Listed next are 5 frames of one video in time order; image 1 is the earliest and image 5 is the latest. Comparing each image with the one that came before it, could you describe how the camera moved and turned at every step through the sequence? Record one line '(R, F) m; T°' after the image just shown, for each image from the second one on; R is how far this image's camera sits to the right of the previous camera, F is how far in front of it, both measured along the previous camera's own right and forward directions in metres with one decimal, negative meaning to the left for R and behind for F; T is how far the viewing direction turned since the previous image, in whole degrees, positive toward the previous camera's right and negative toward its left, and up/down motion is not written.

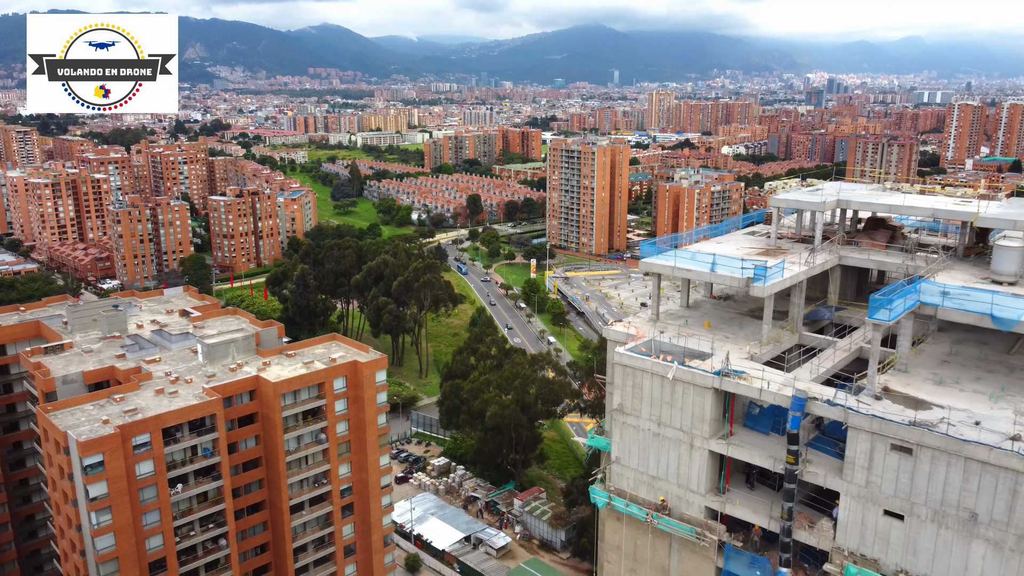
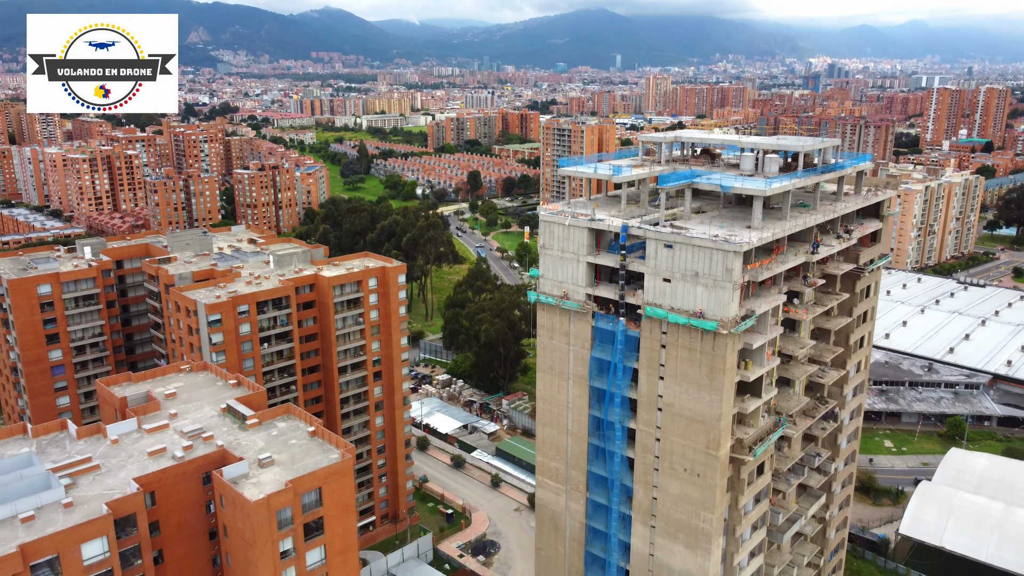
(+1.2, -15.0) m; 0°
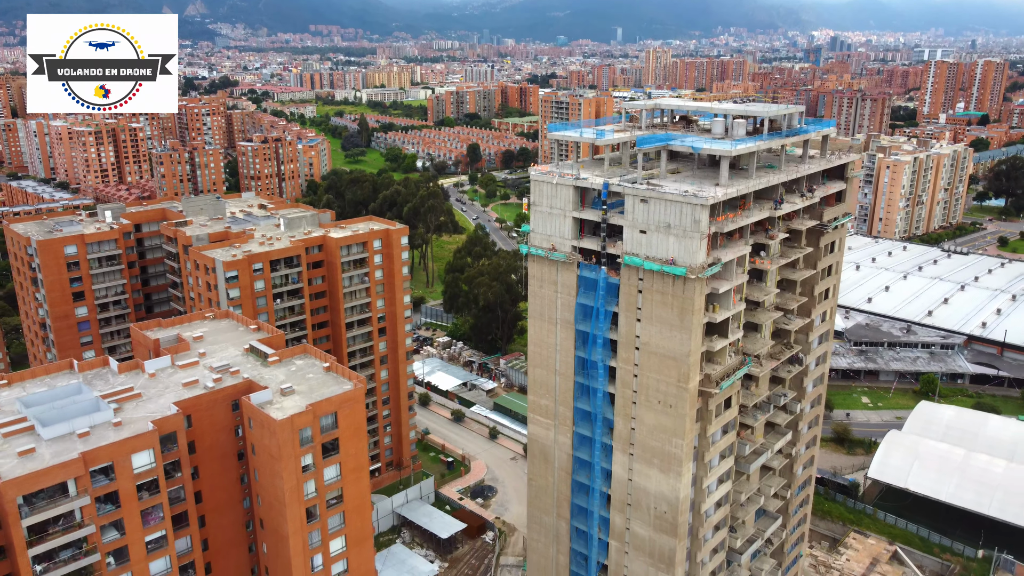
(+0.3, -3.6) m; 0°
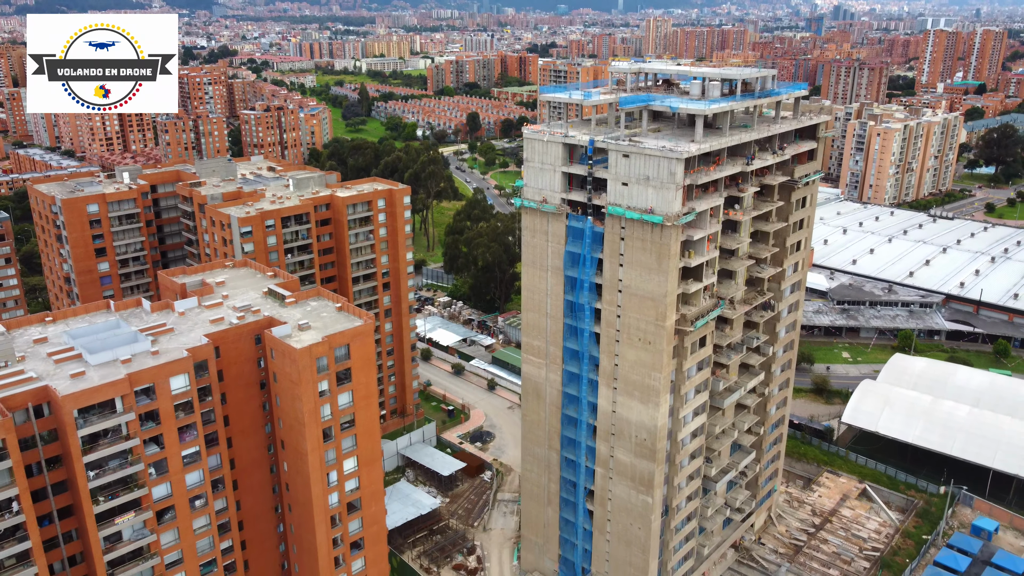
(+0.3, -3.5) m; 0°
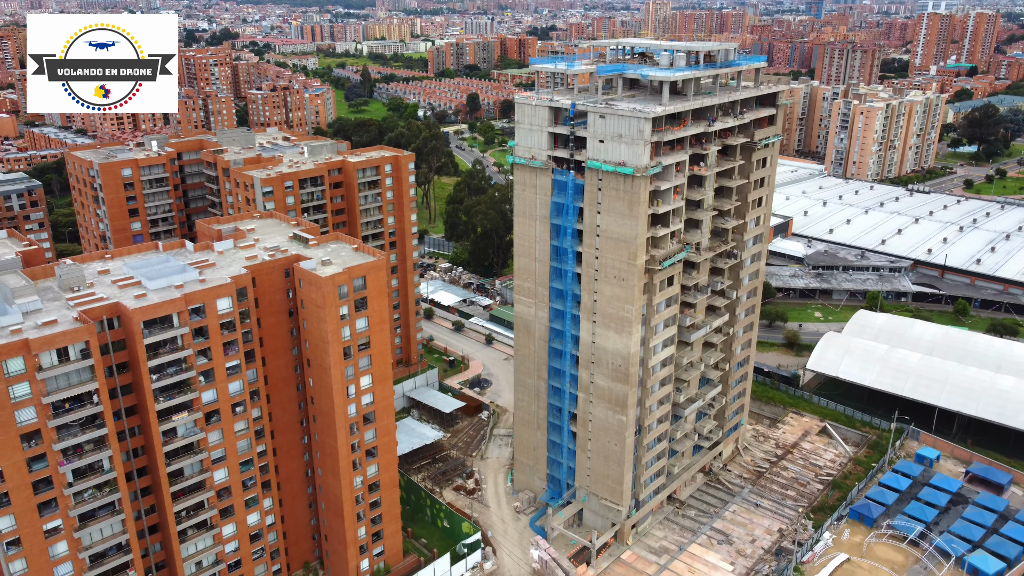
(+0.4, -6.0) m; 0°
